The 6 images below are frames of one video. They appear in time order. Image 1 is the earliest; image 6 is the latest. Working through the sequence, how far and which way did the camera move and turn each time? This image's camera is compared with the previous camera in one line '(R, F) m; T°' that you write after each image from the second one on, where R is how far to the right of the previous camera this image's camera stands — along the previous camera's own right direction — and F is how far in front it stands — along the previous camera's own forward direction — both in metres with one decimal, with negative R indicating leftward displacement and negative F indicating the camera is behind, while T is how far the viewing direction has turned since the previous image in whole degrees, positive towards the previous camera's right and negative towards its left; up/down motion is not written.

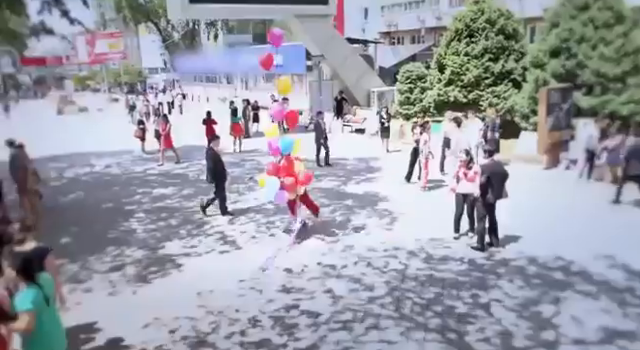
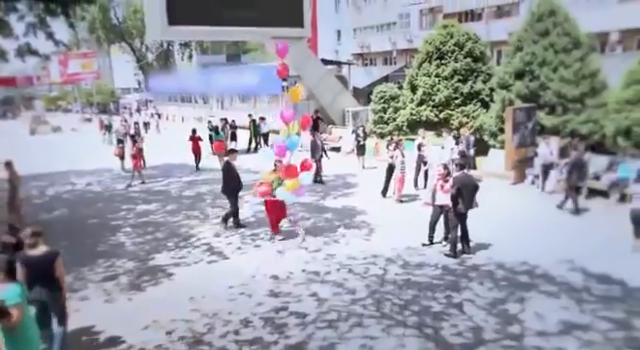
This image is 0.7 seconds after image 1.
(-0.1, -0.2) m; +3°
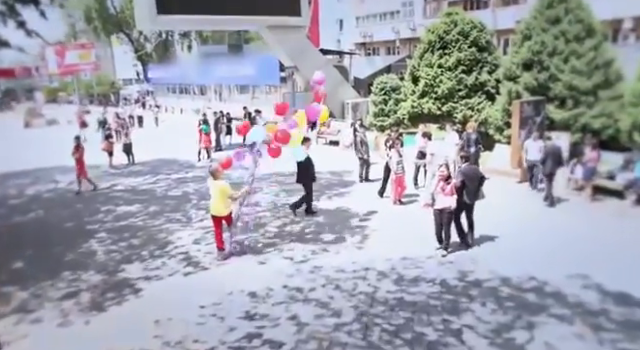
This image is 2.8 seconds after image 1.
(+0.1, +0.3) m; -1°
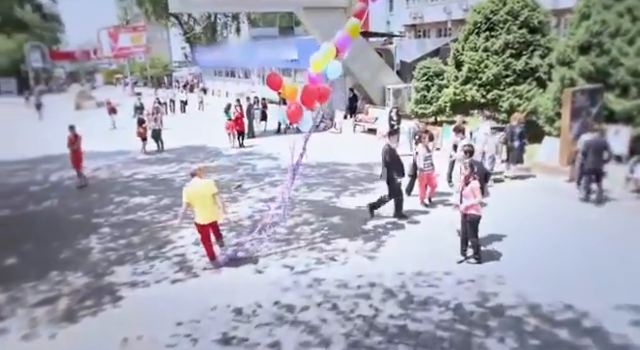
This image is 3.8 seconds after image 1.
(+0.2, +0.3) m; -6°
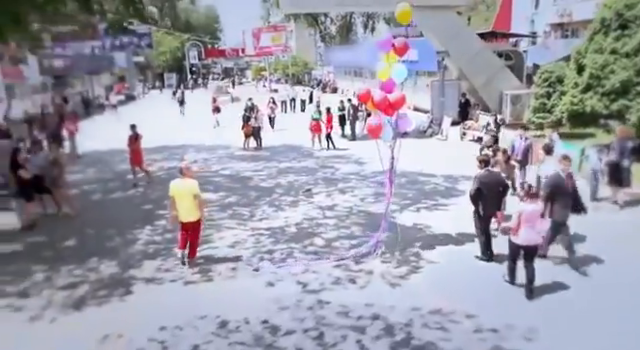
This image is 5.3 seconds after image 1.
(+0.6, +0.3) m; -16°
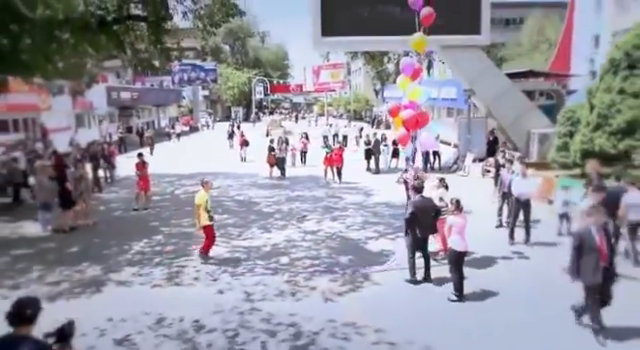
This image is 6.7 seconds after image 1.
(+0.7, -0.2) m; -8°
